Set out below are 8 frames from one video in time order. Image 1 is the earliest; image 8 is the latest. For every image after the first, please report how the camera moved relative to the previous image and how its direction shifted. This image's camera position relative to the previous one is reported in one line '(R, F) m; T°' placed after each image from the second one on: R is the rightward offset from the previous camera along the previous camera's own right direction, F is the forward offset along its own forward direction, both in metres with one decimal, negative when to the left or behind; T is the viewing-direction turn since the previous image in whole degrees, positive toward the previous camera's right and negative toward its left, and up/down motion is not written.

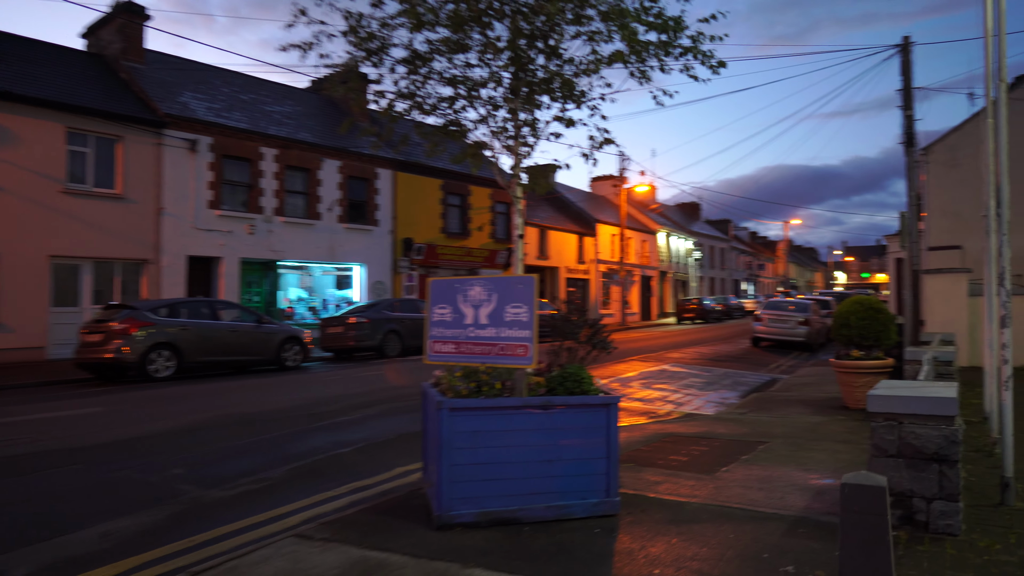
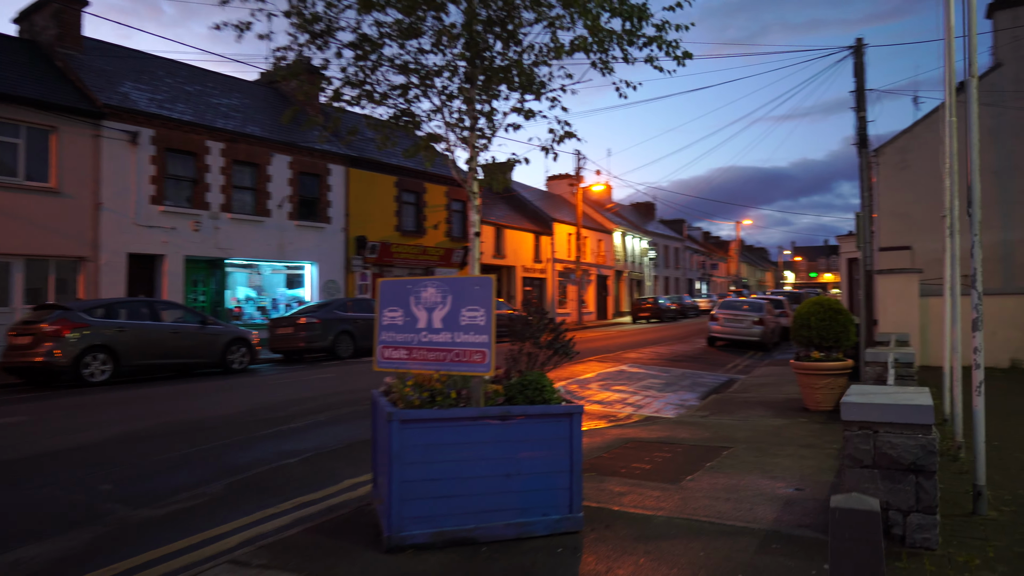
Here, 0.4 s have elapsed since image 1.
(0.0, +0.3) m; +4°
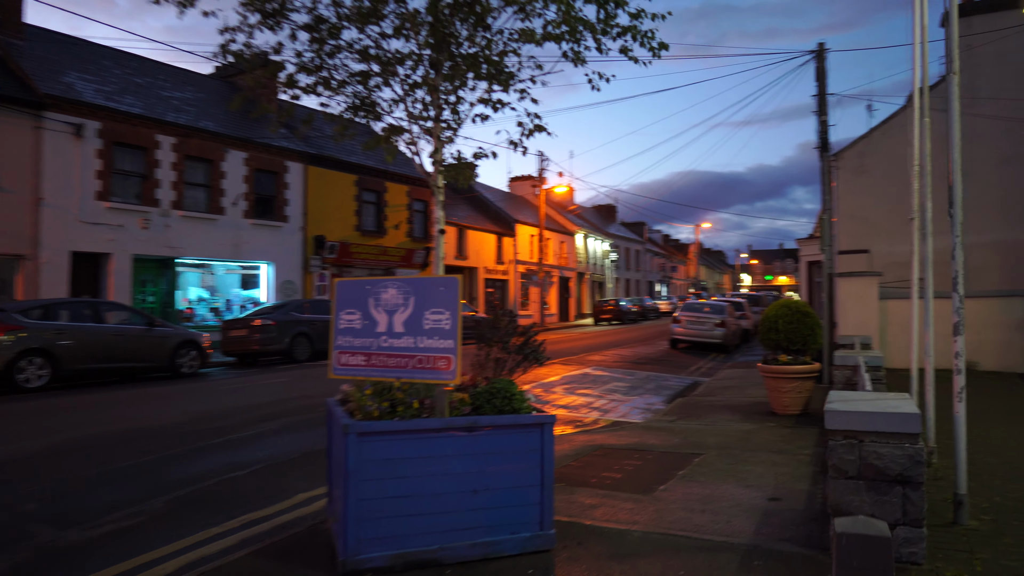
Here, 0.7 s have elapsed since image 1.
(0.0, +0.3) m; +3°
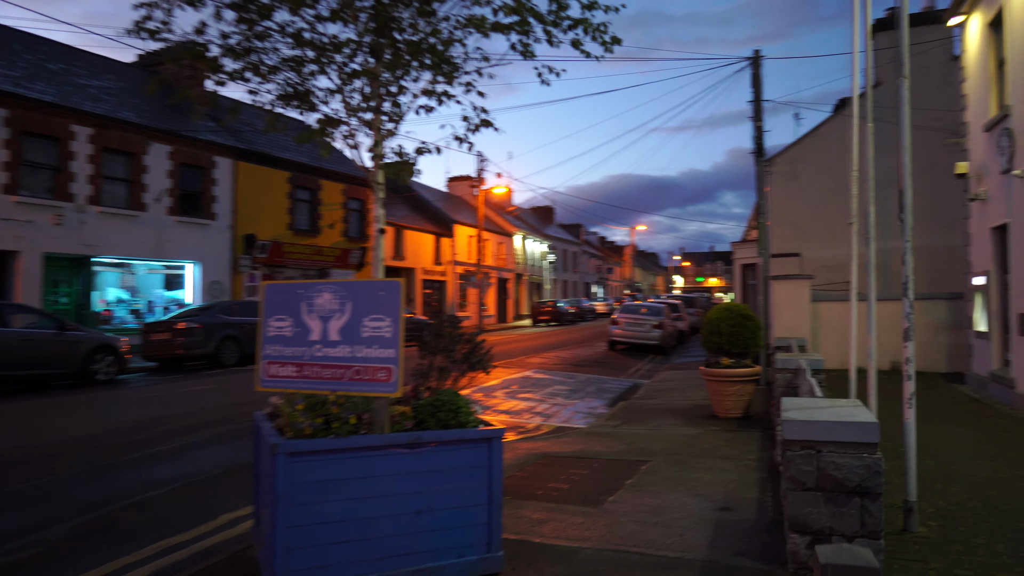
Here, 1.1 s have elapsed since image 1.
(0.0, +0.3) m; +5°
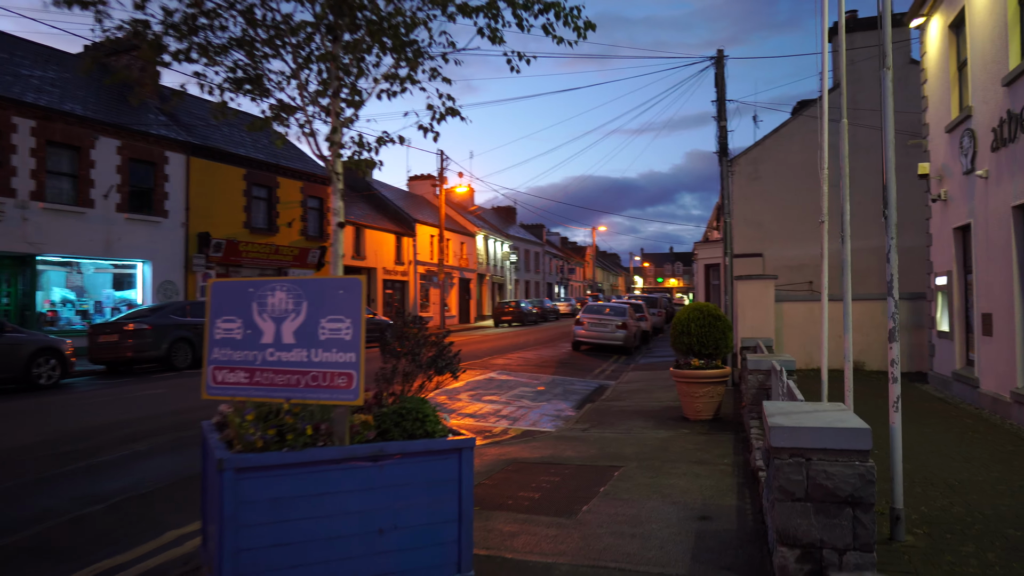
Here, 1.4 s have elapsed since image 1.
(-0.1, +0.3) m; +3°
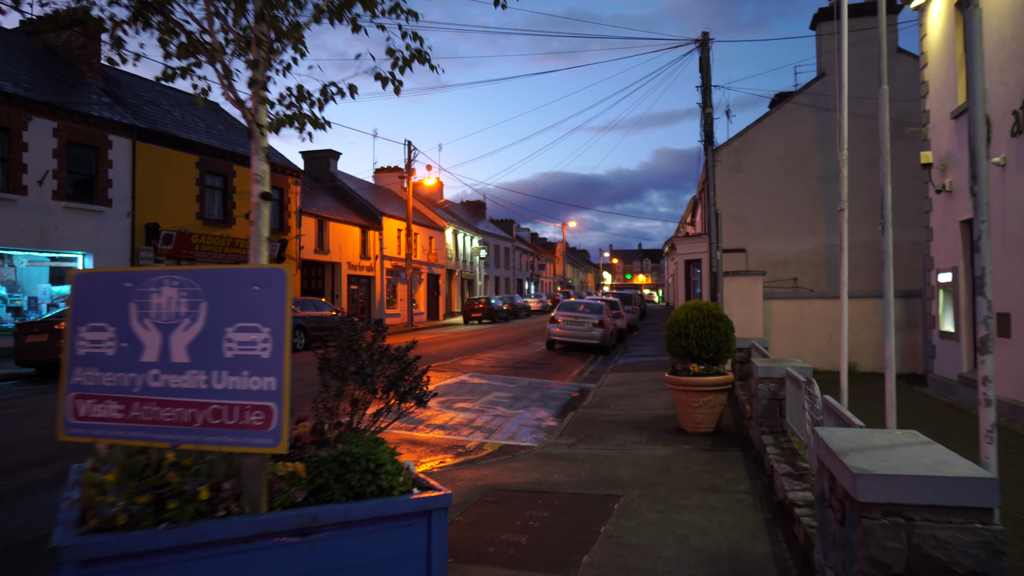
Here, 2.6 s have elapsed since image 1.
(-0.1, +1.0) m; +3°
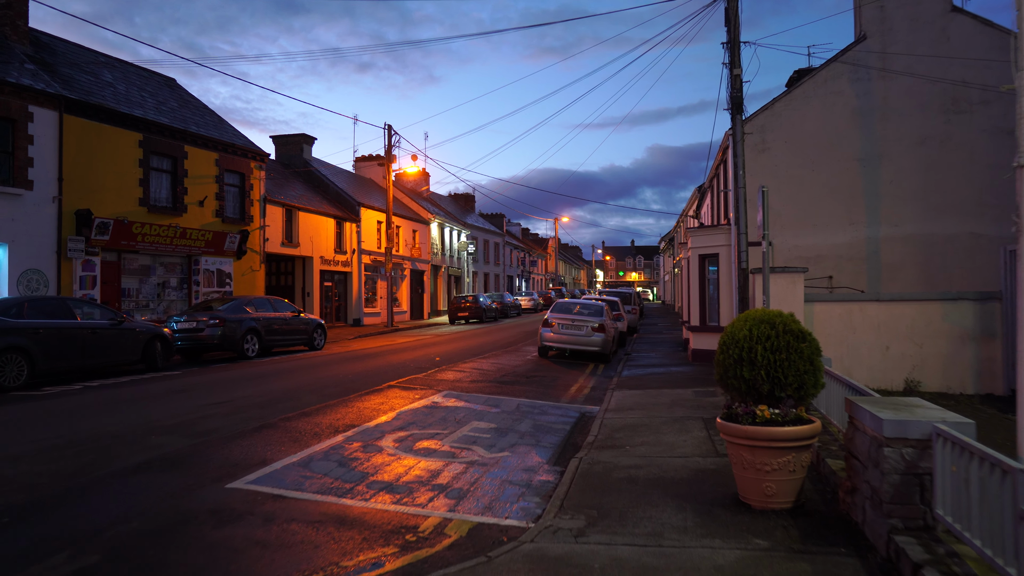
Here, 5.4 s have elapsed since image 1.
(+0.1, +2.5) m; +1°
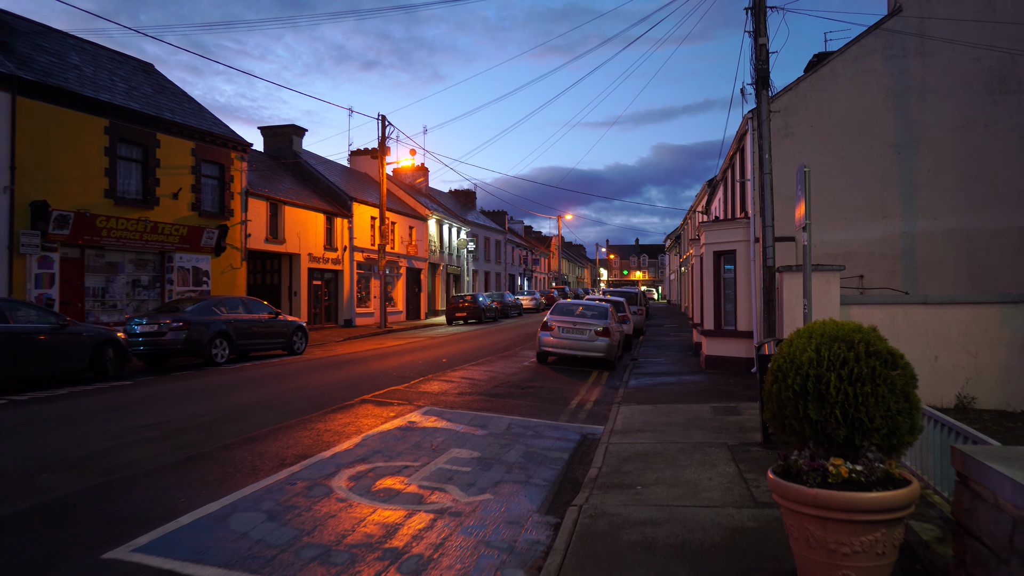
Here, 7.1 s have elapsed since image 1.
(+0.2, +1.5) m; 0°
